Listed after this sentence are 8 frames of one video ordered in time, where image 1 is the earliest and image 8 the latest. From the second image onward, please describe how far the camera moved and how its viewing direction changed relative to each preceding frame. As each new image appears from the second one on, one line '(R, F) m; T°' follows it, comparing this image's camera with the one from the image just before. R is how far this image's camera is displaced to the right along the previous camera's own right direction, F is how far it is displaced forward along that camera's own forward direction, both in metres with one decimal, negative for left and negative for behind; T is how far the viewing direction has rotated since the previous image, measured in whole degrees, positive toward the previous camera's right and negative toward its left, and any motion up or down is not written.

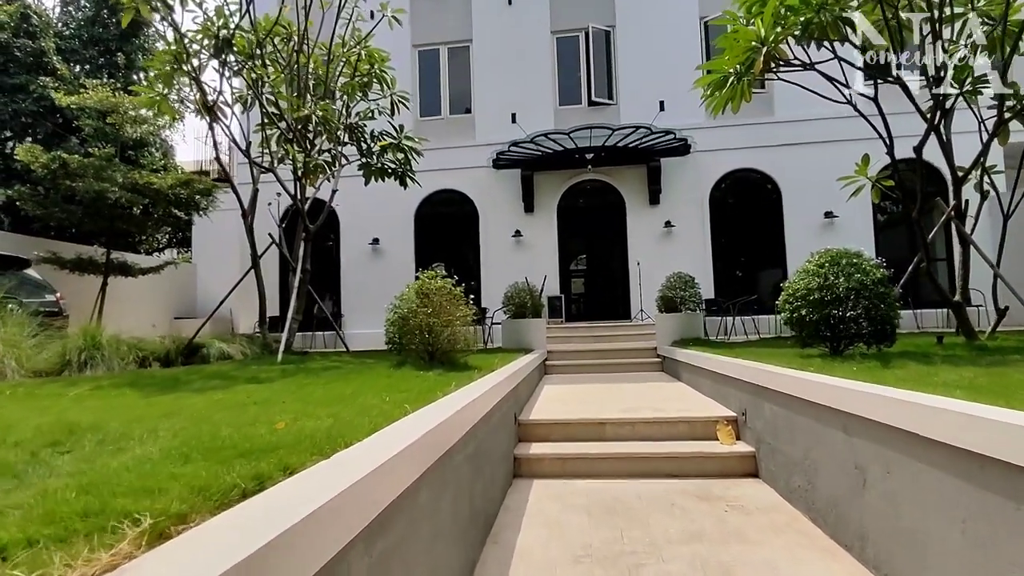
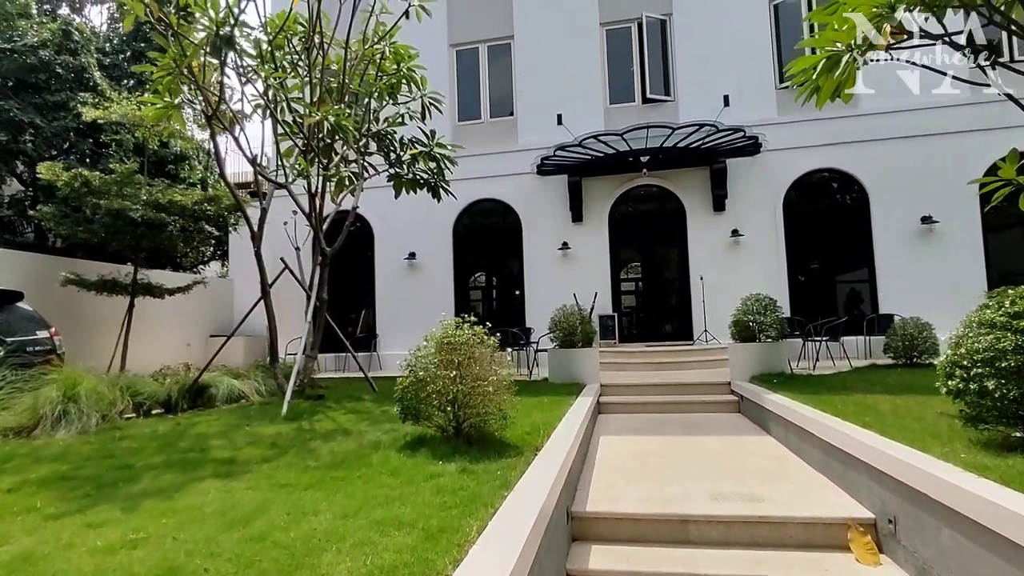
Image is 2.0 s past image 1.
(0.0, +1.1) m; -5°
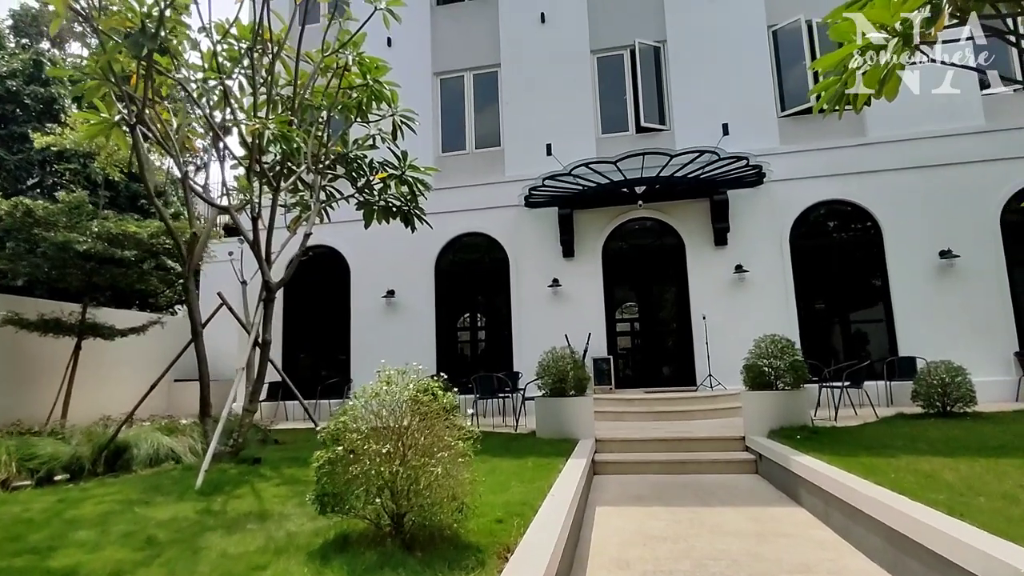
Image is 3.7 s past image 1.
(+0.1, +0.9) m; +1°
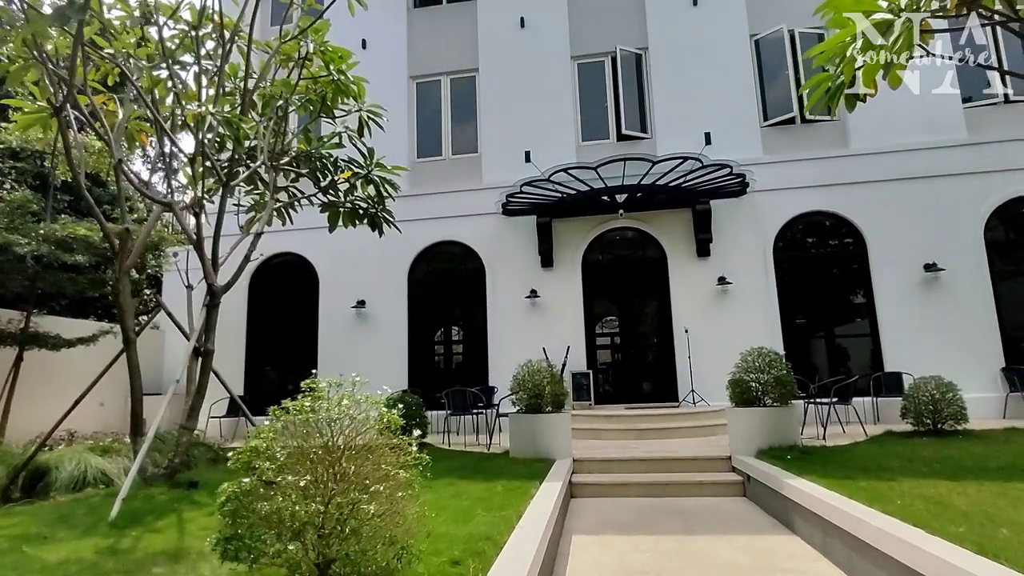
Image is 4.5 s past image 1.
(+0.1, +0.4) m; +2°
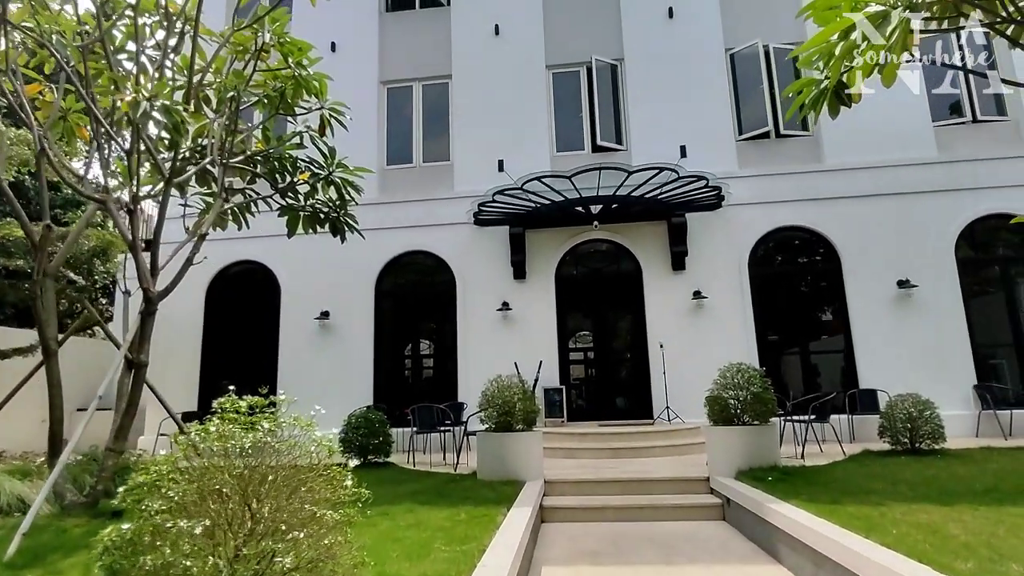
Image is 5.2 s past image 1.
(0.0, +0.3) m; +3°
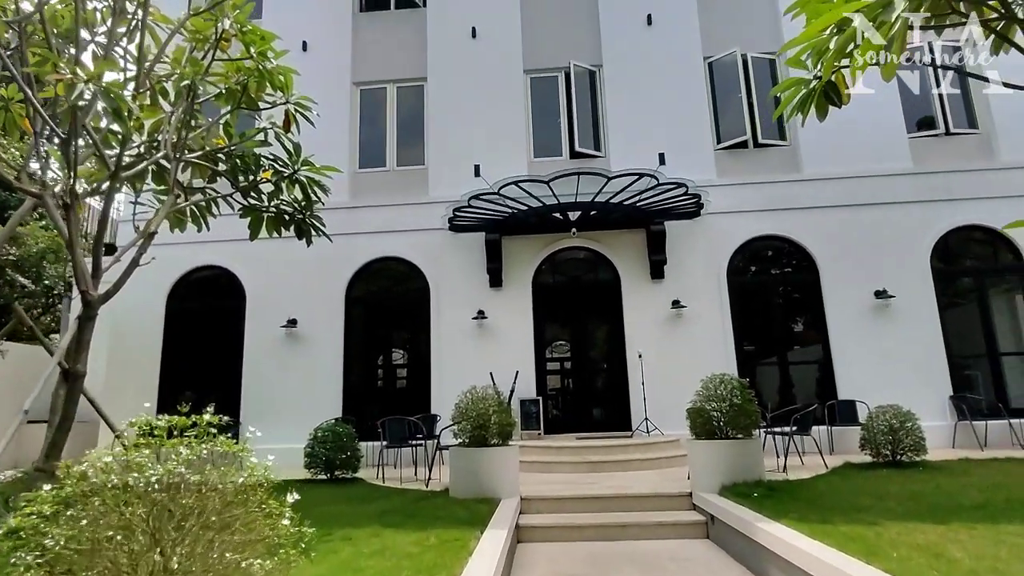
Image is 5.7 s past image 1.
(0.0, +0.3) m; +2°
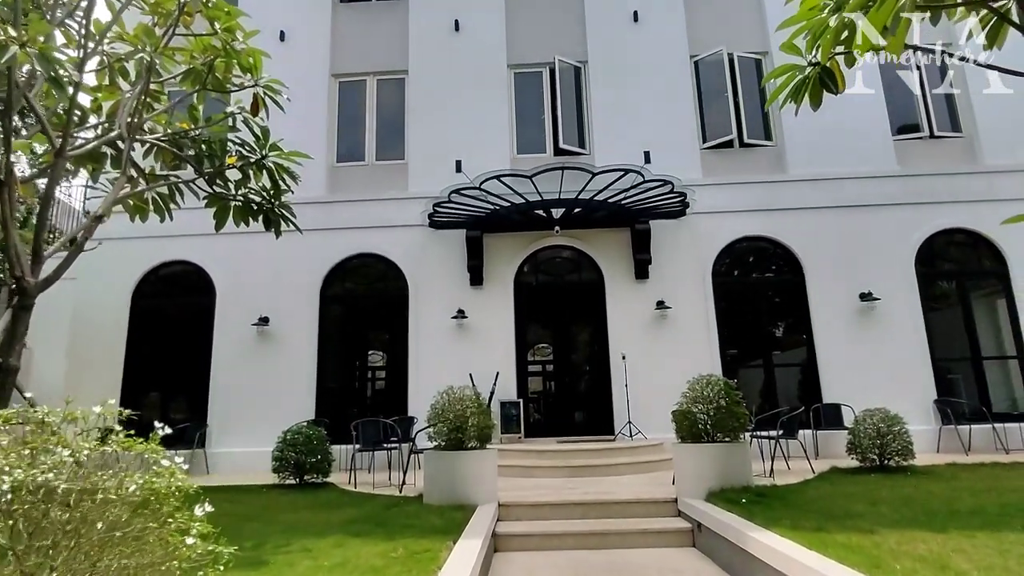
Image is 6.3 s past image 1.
(0.0, +0.3) m; +2°
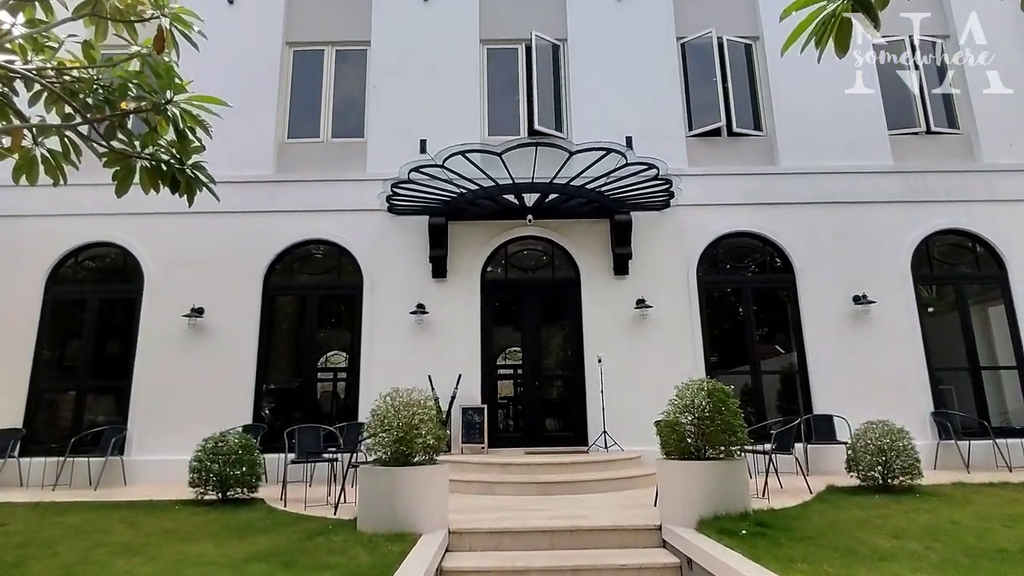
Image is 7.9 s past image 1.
(+0.1, +0.9) m; +2°
